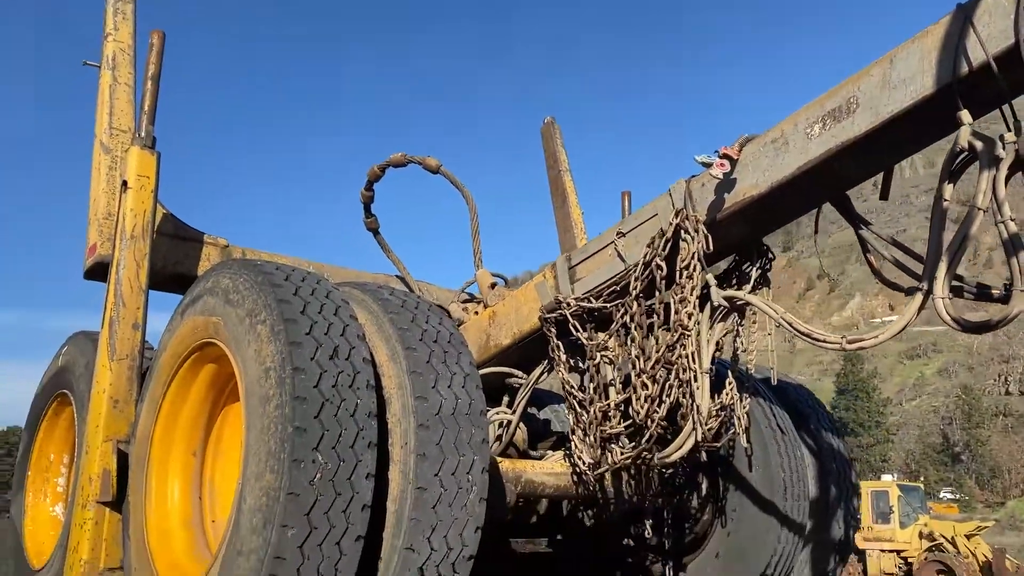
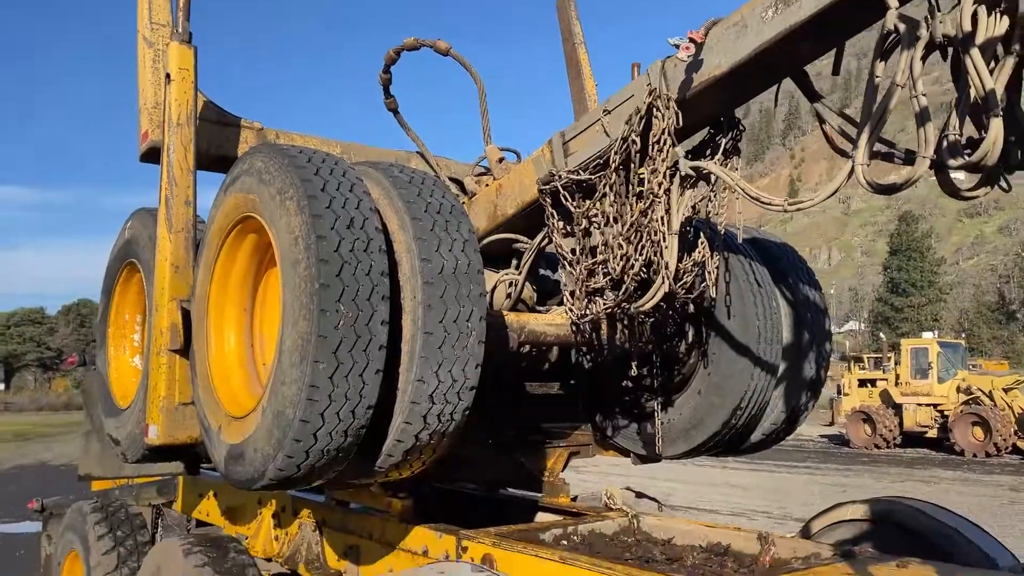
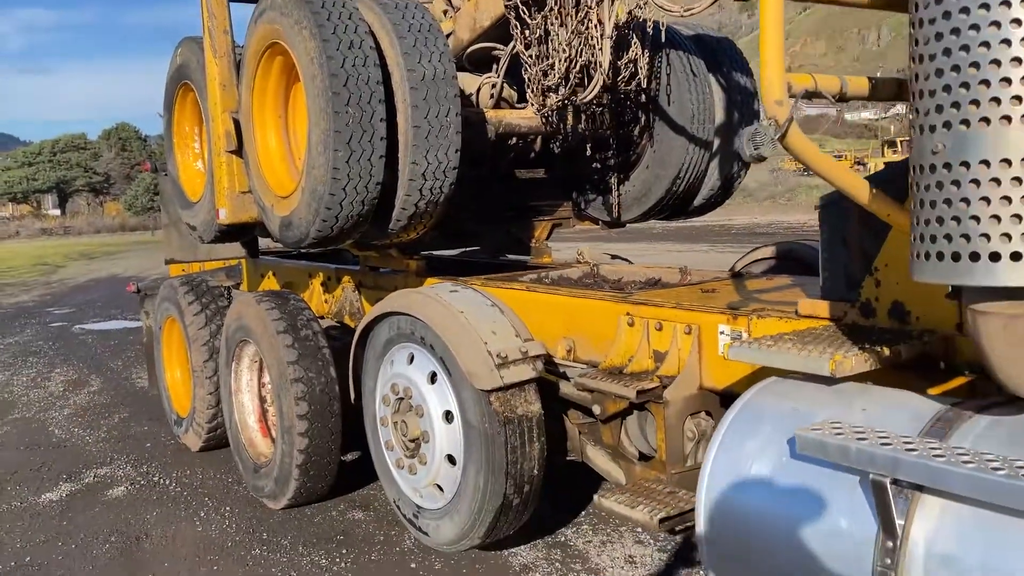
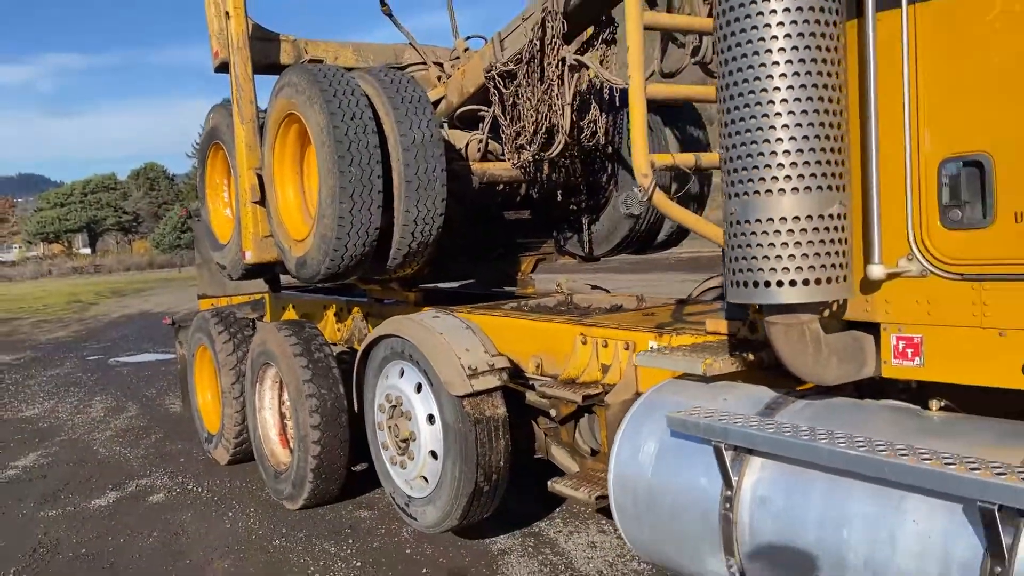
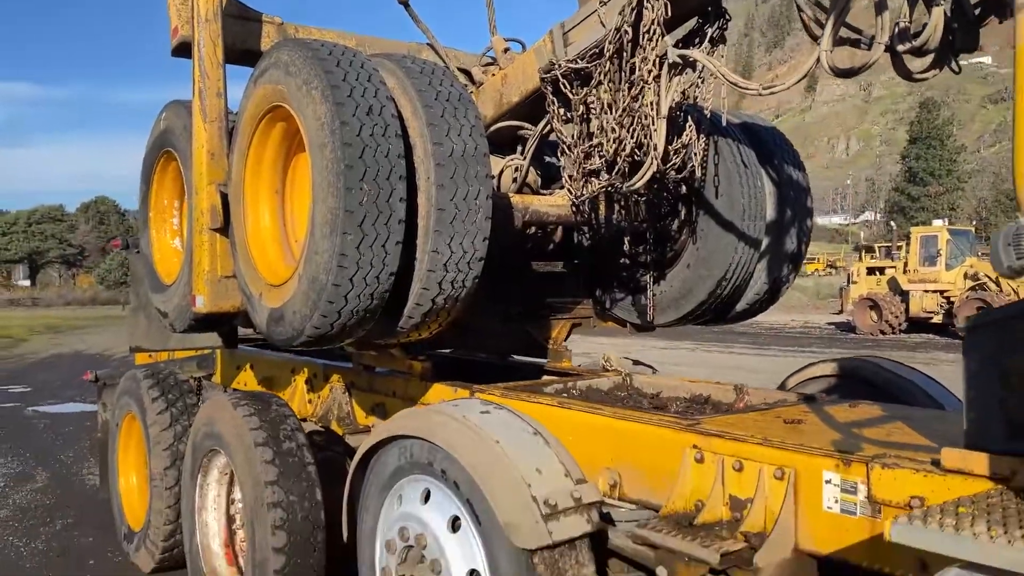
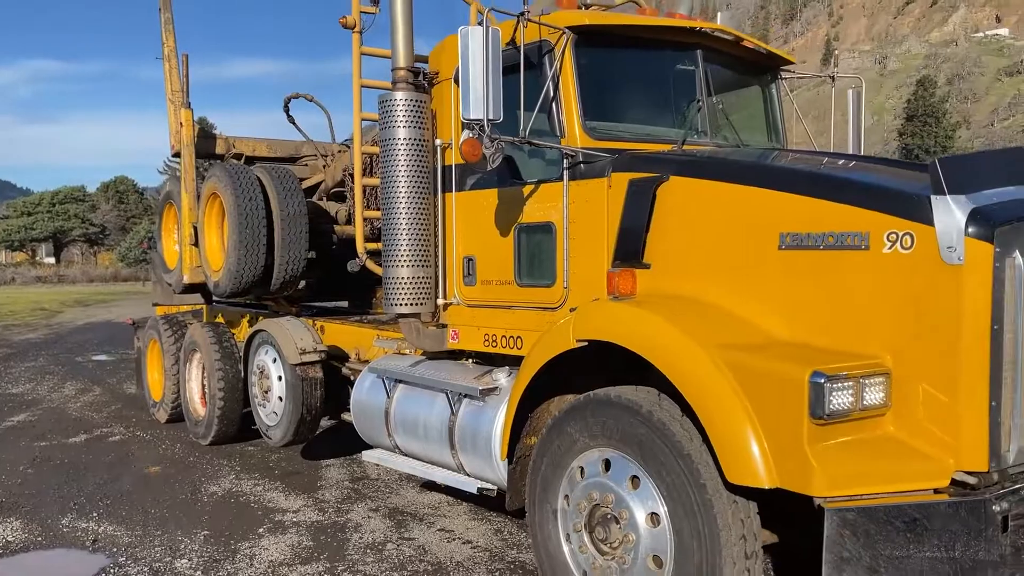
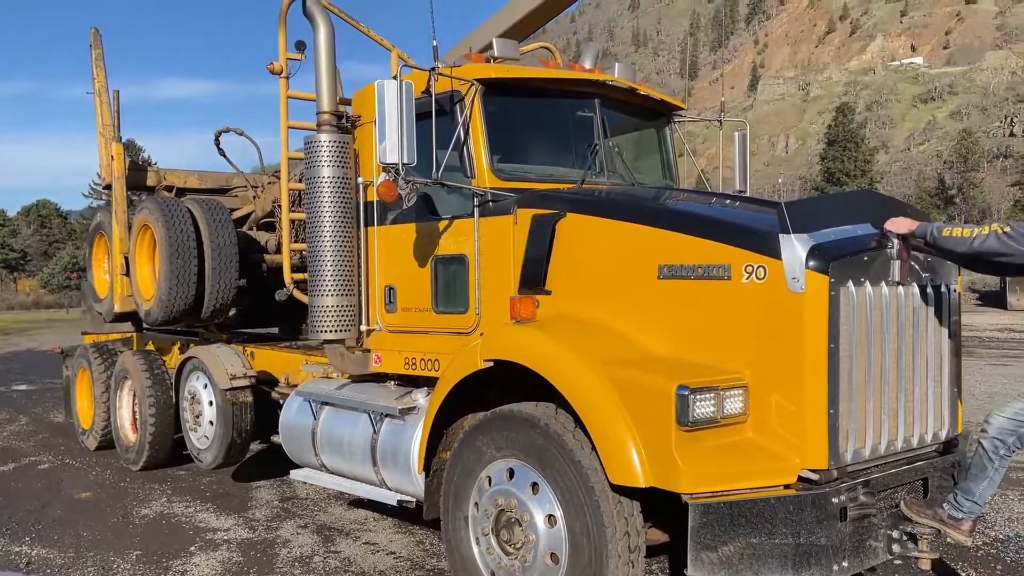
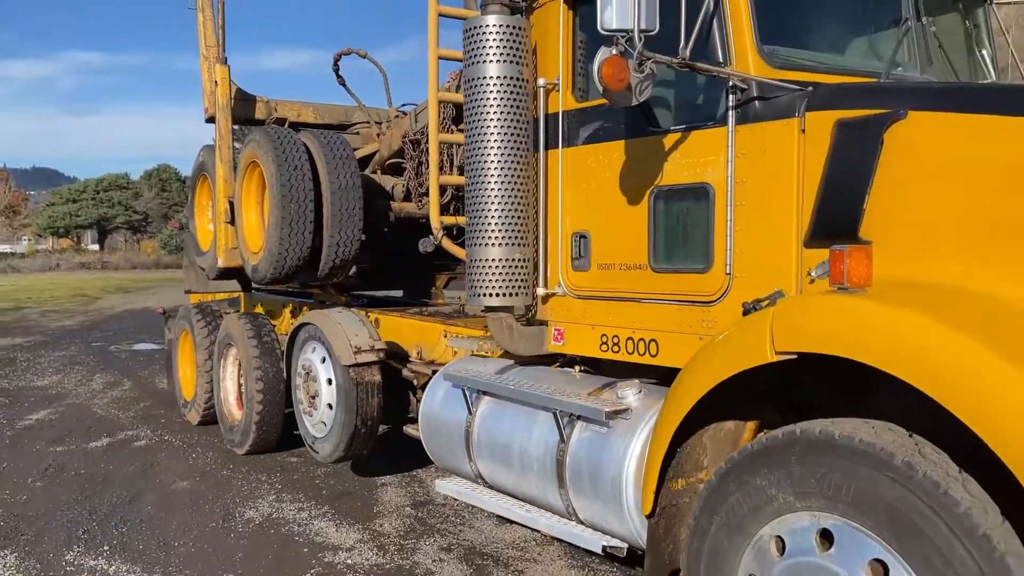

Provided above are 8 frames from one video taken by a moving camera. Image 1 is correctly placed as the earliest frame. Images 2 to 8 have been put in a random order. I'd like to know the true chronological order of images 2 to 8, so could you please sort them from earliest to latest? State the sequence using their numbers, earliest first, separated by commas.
2, 5, 3, 4, 8, 6, 7
